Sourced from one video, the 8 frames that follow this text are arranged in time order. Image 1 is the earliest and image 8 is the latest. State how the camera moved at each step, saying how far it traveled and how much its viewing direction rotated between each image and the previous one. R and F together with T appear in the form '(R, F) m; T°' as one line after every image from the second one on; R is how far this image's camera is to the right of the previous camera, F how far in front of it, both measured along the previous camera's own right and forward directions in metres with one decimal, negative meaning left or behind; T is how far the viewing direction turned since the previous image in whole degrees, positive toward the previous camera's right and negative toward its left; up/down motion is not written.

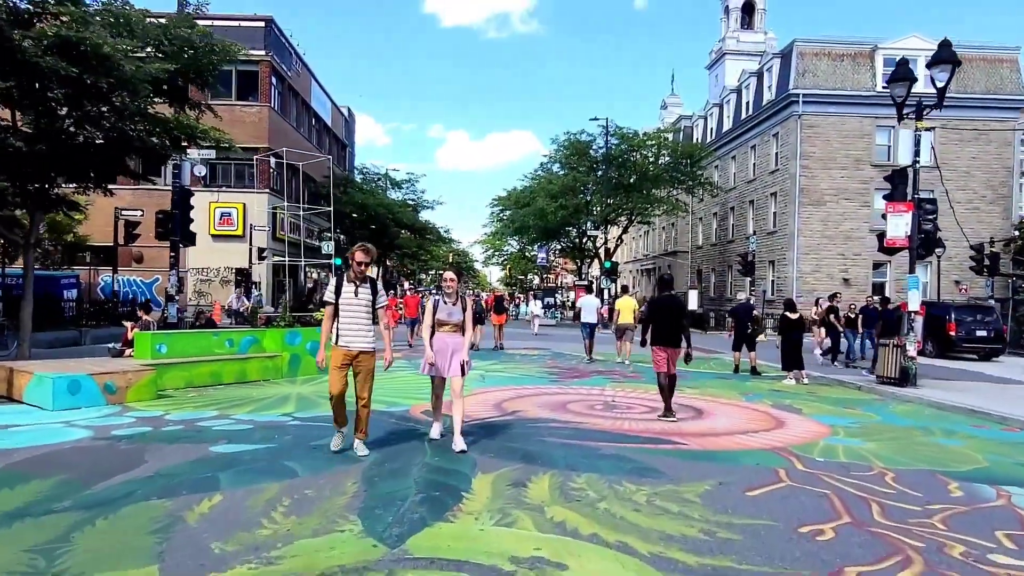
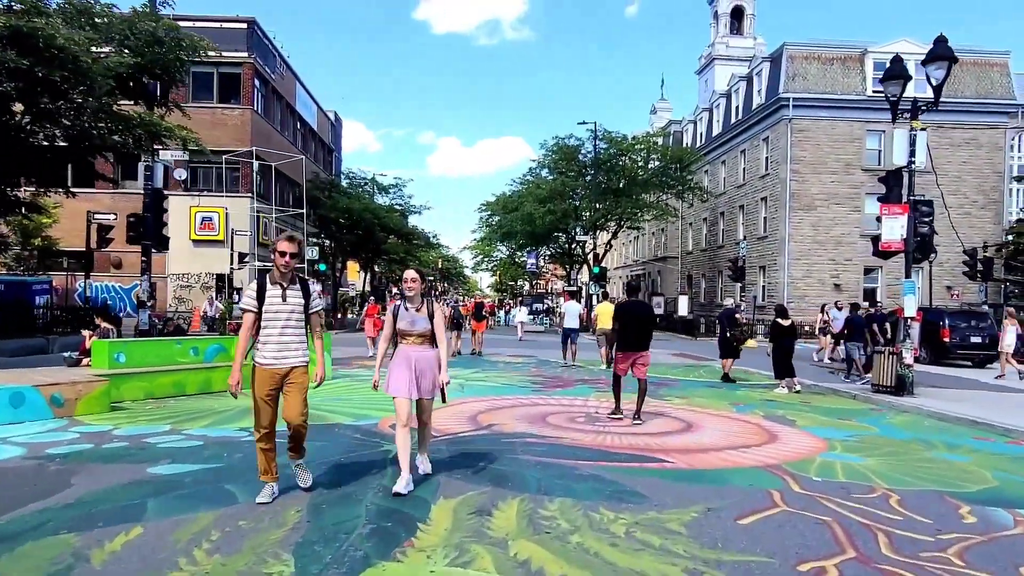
(+0.2, +0.6) m; +1°
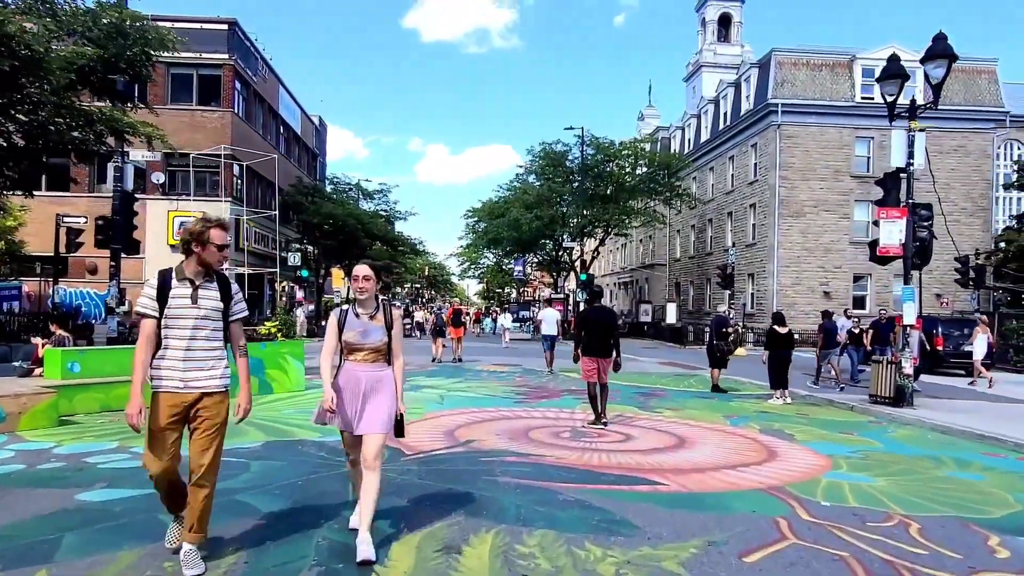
(+0.1, +0.6) m; +1°
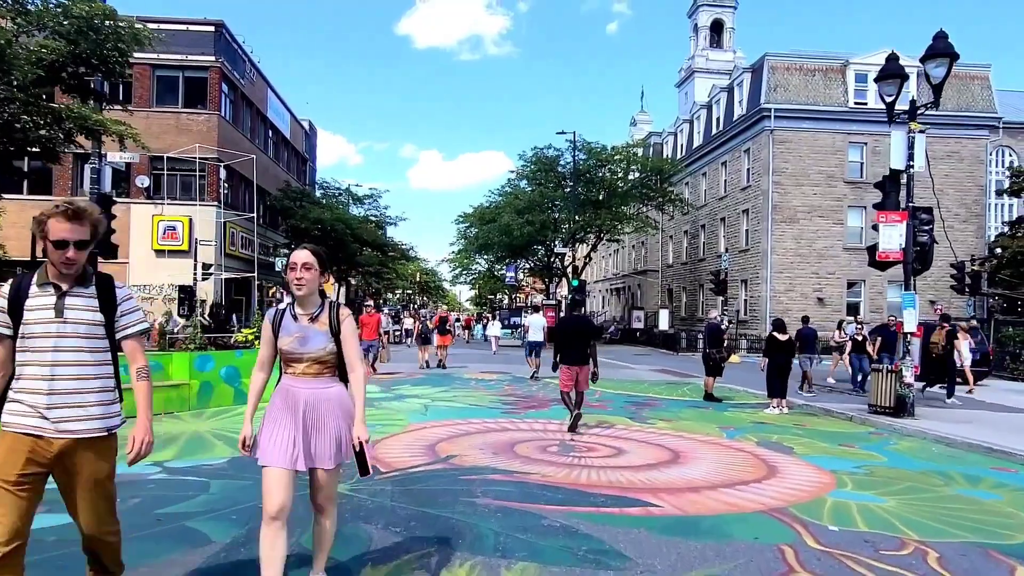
(+0.1, +0.4) m; +1°
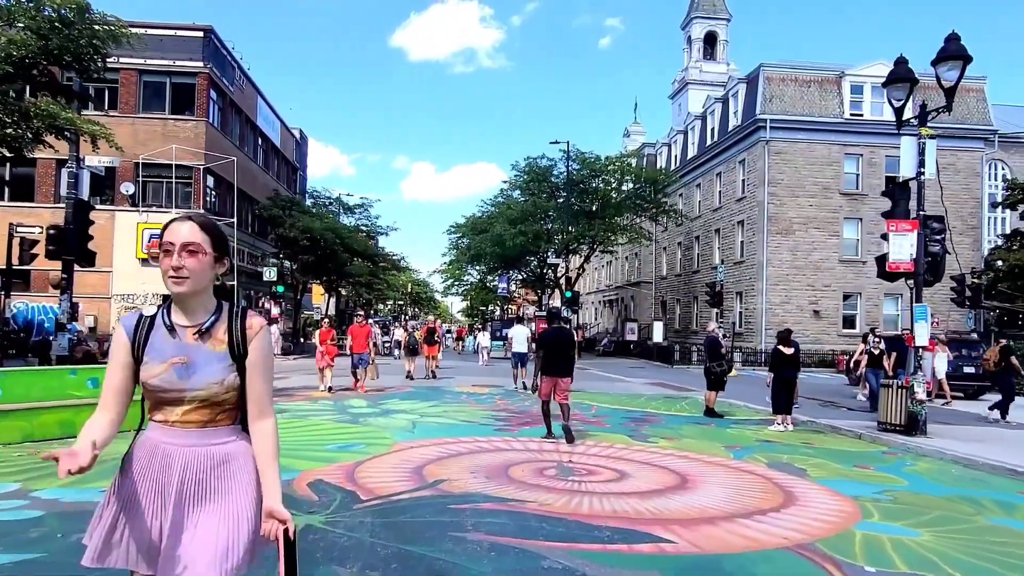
(0.0, +0.6) m; +1°
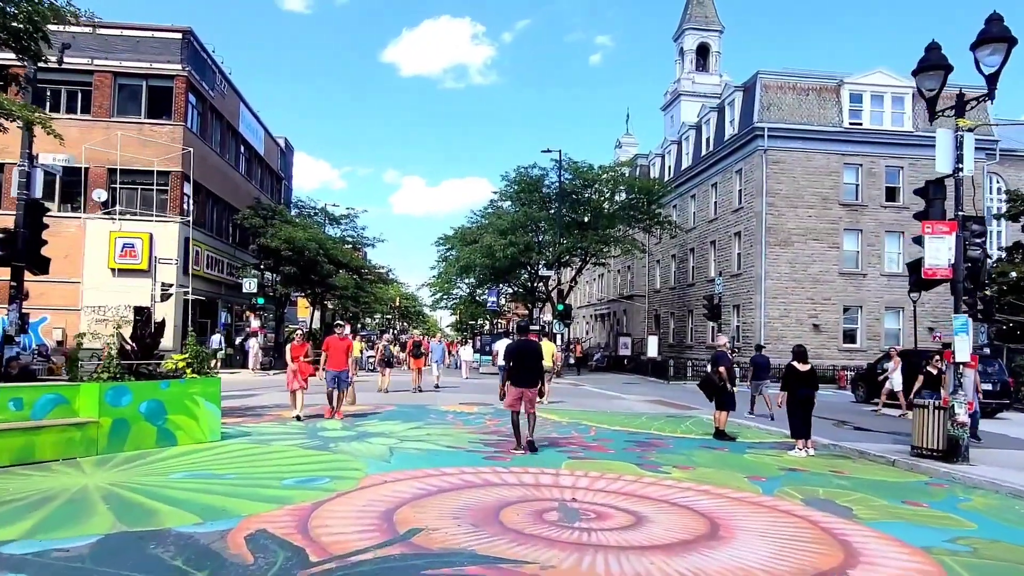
(0.0, +1.3) m; +1°
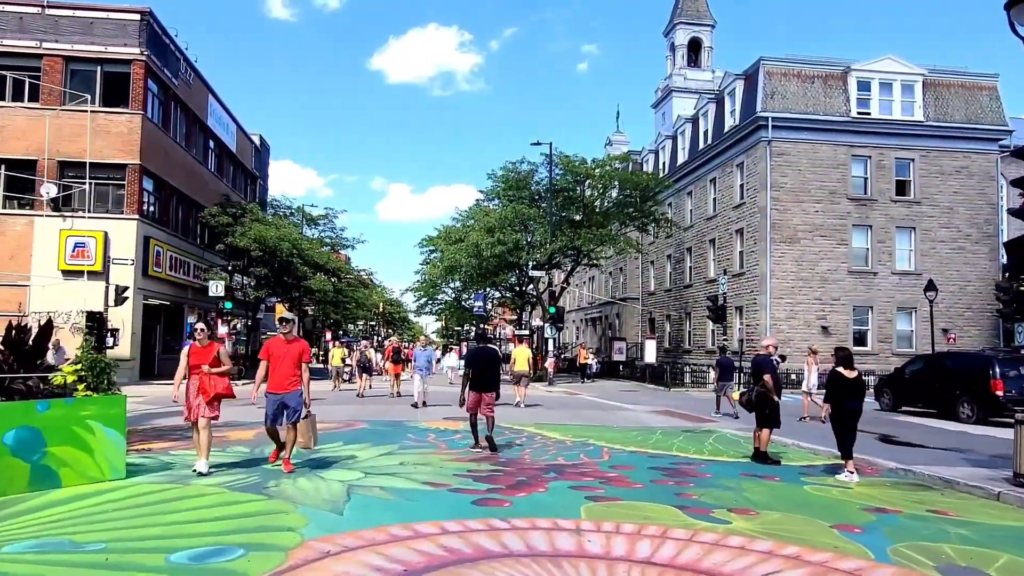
(-0.1, +2.3) m; +1°
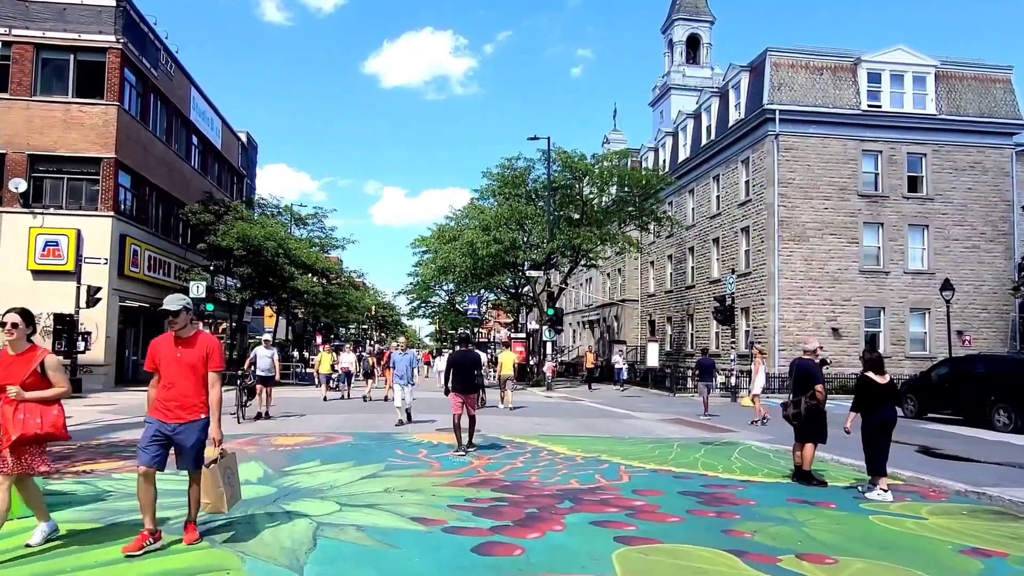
(-0.1, +1.4) m; 0°
